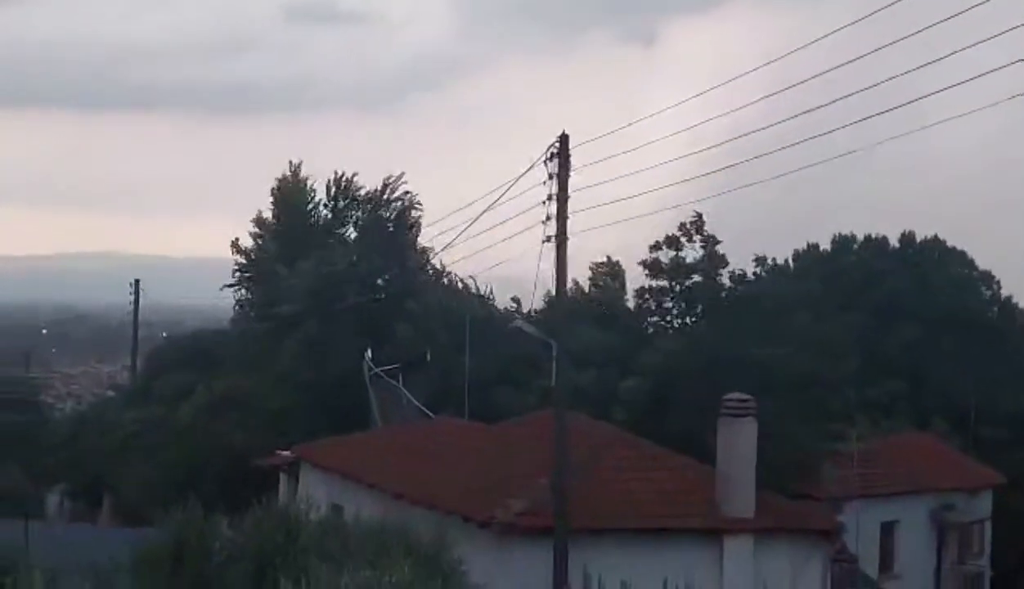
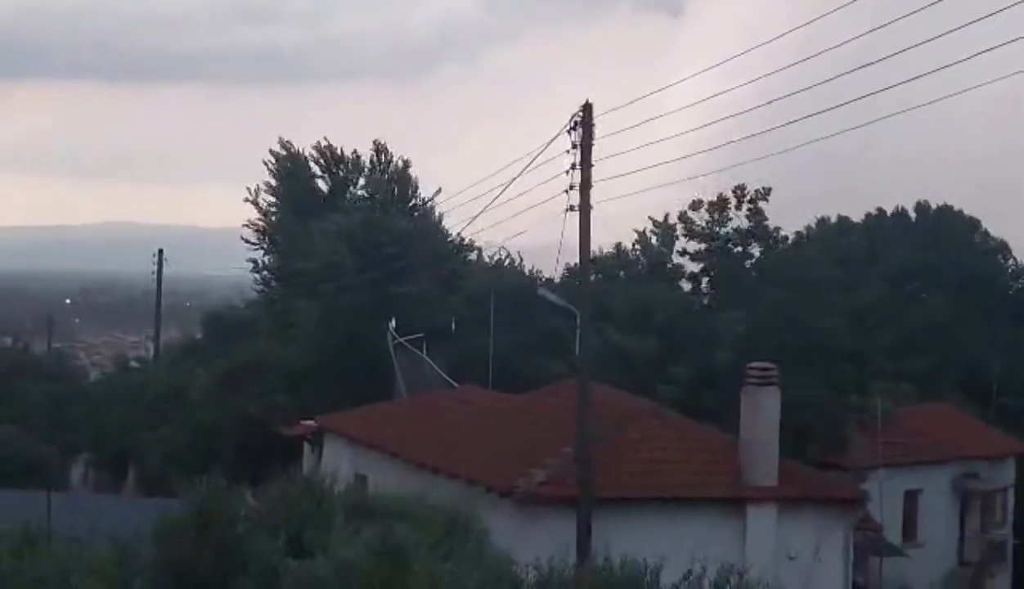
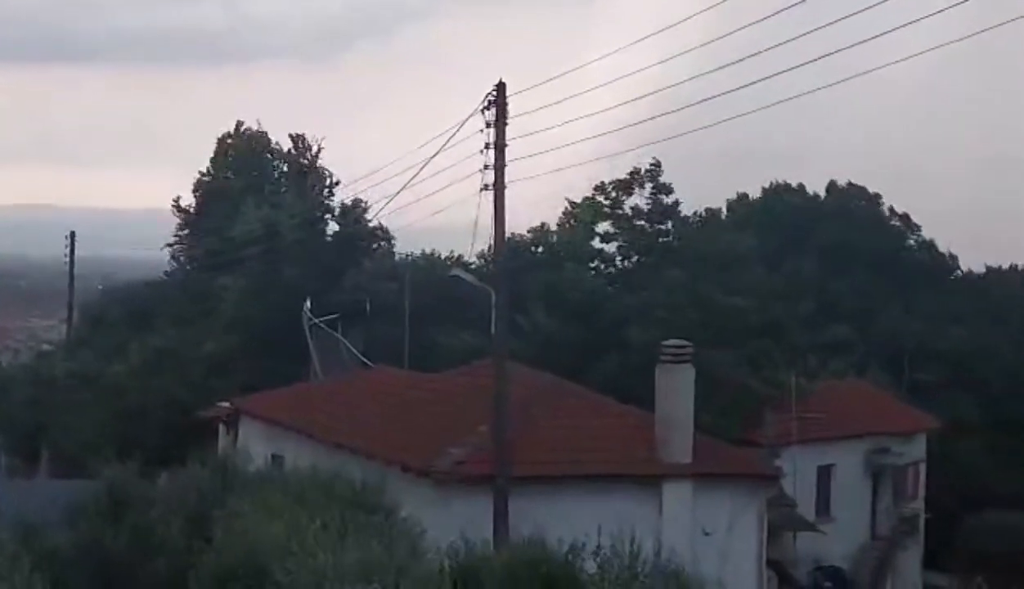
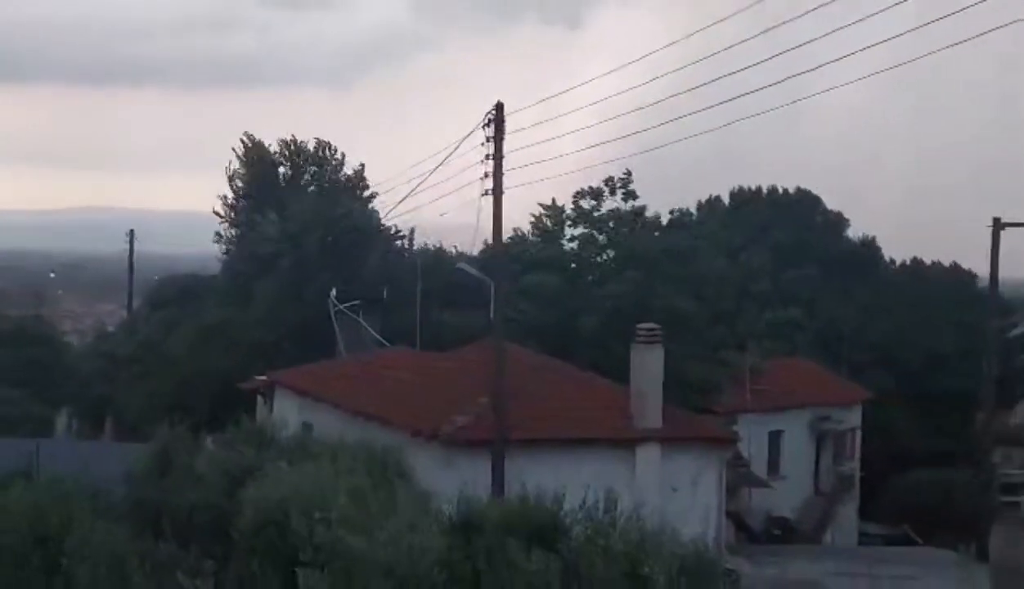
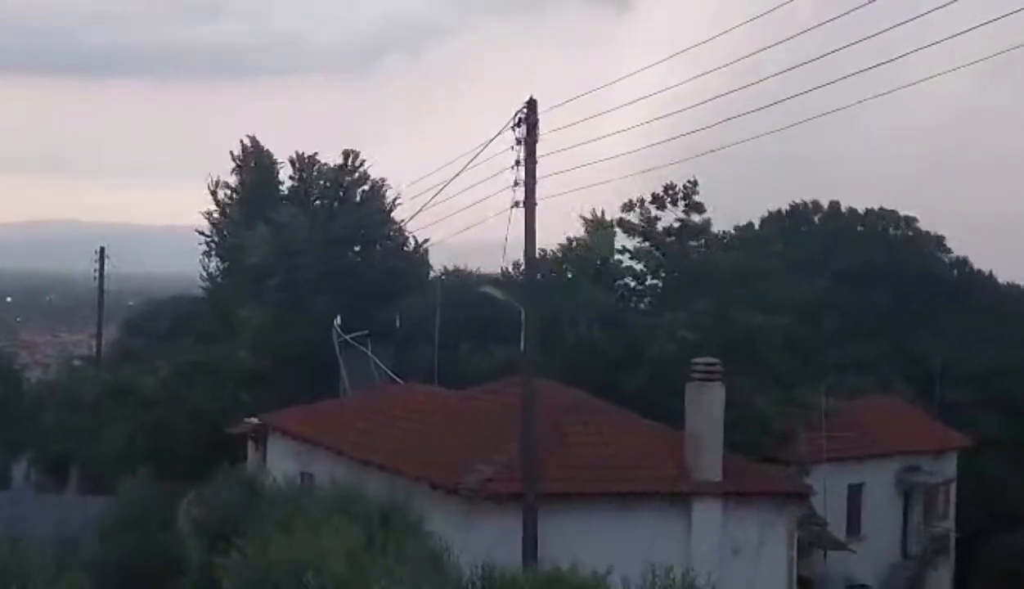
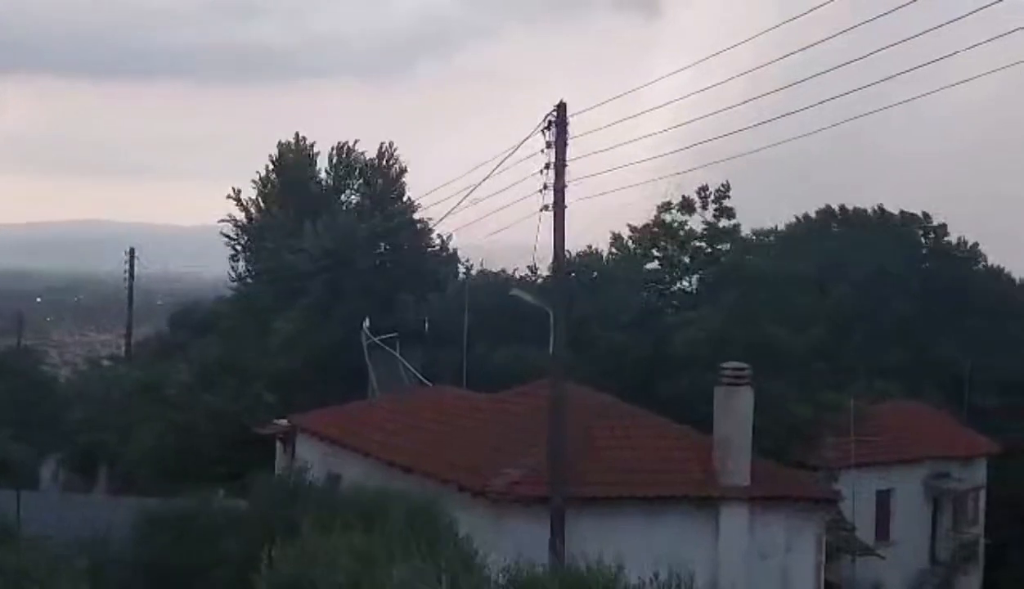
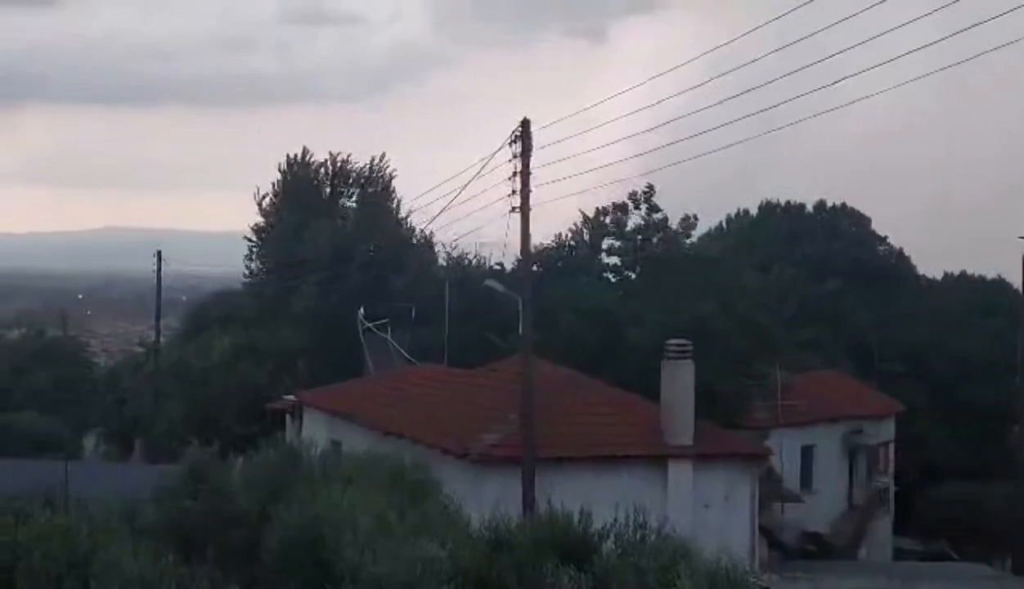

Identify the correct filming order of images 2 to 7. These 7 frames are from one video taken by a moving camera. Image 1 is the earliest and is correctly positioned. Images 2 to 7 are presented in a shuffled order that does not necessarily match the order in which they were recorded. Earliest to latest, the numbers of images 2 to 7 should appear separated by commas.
2, 6, 5, 3, 4, 7
